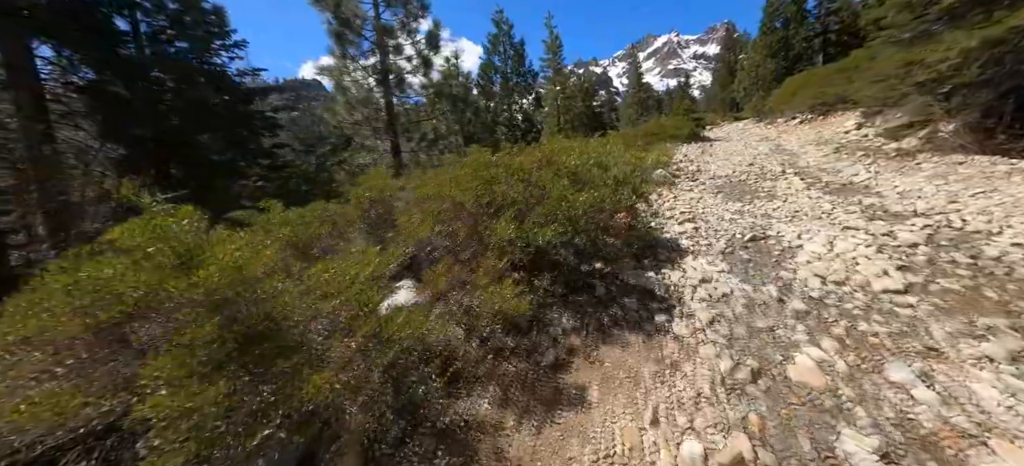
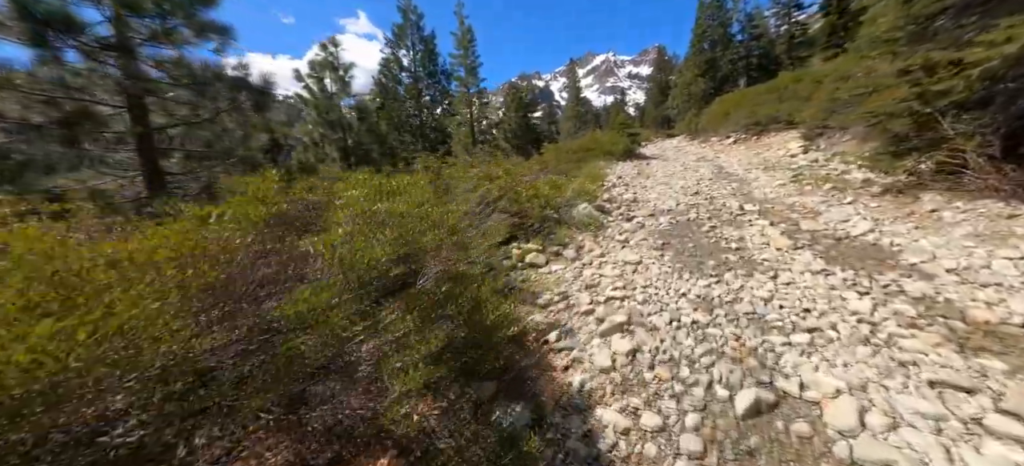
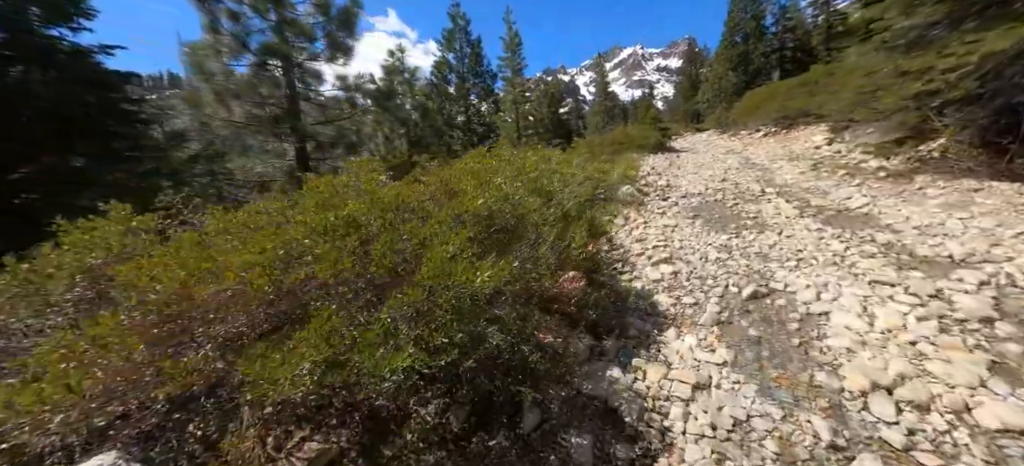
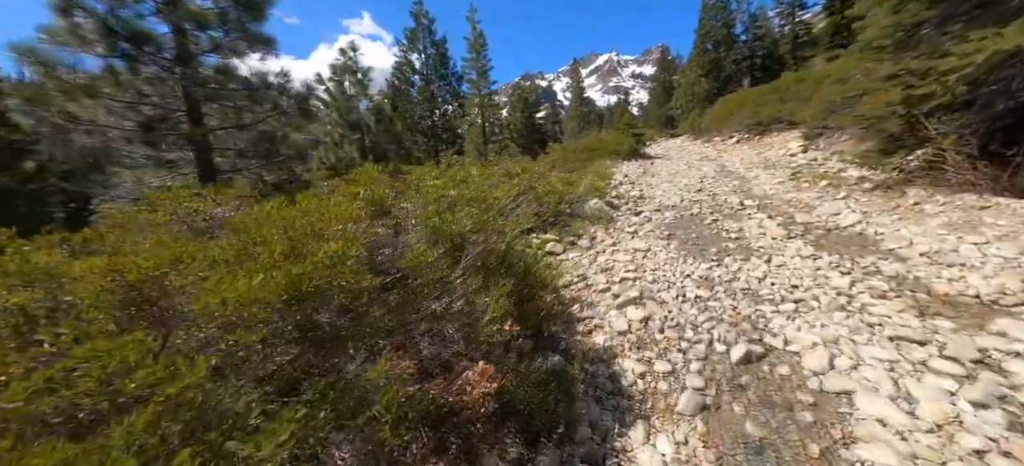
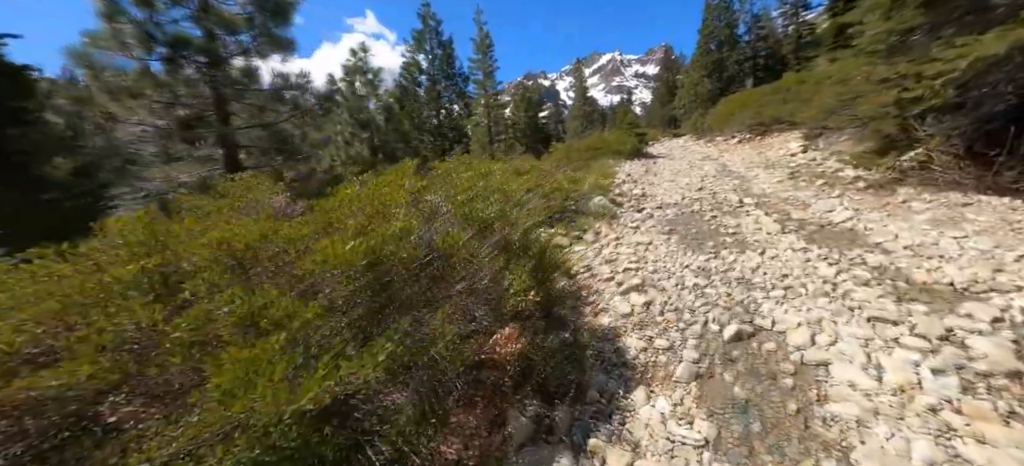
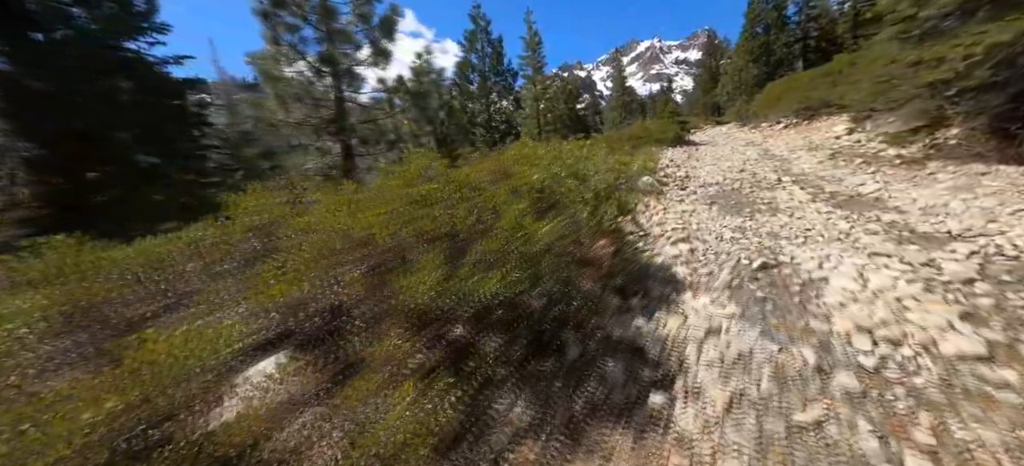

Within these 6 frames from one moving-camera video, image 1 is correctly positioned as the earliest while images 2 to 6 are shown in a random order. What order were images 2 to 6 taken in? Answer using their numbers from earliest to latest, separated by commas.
6, 3, 5, 4, 2
